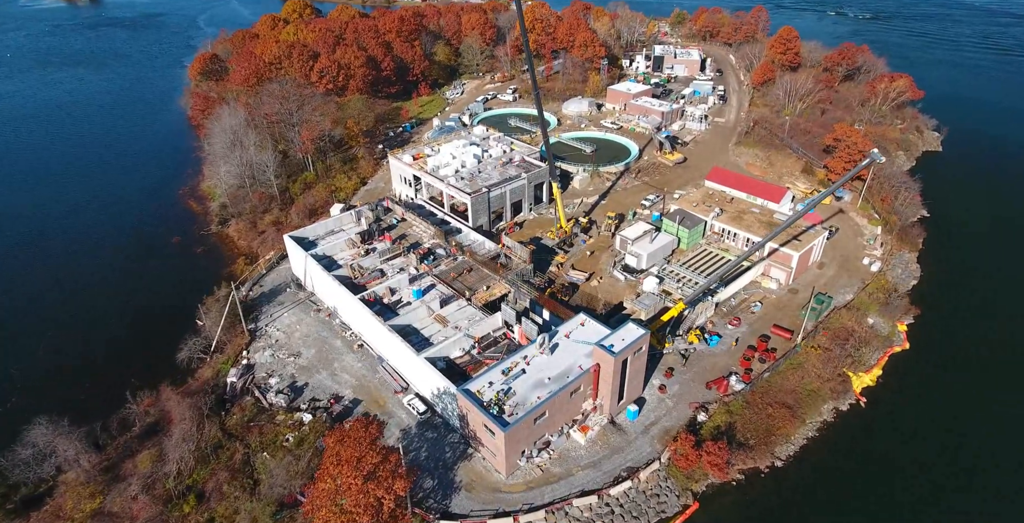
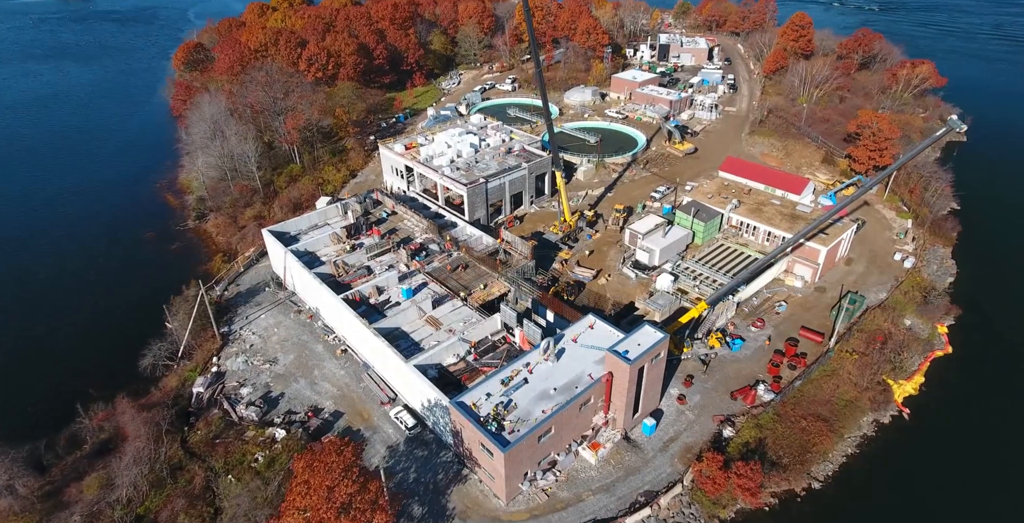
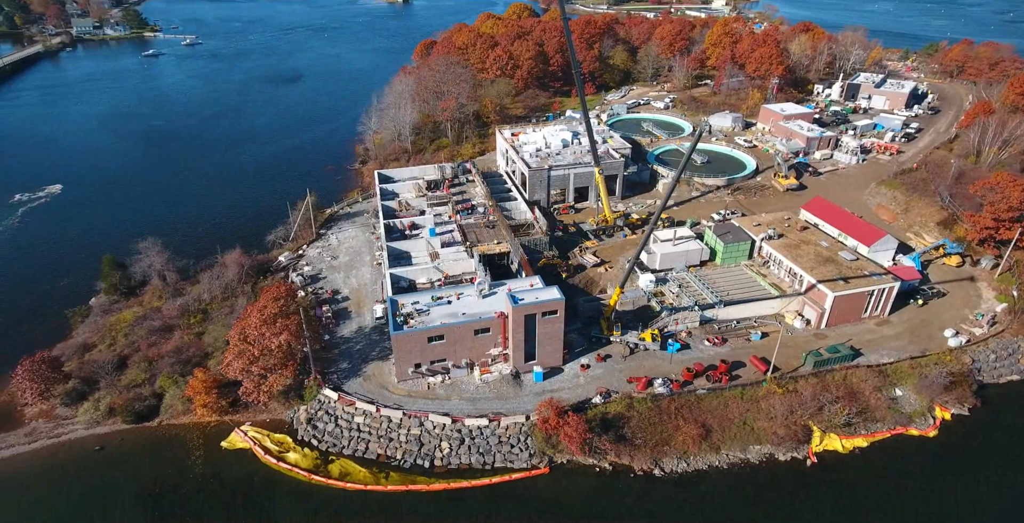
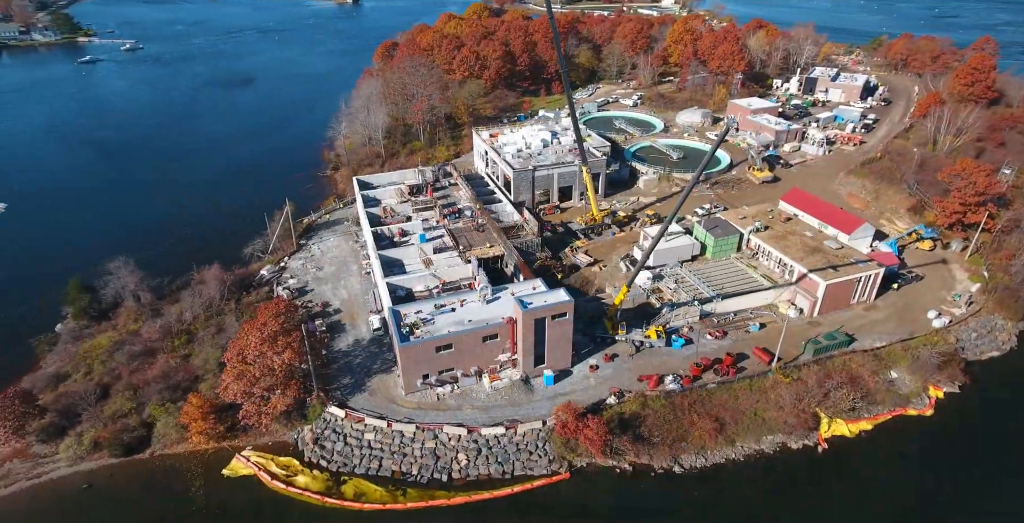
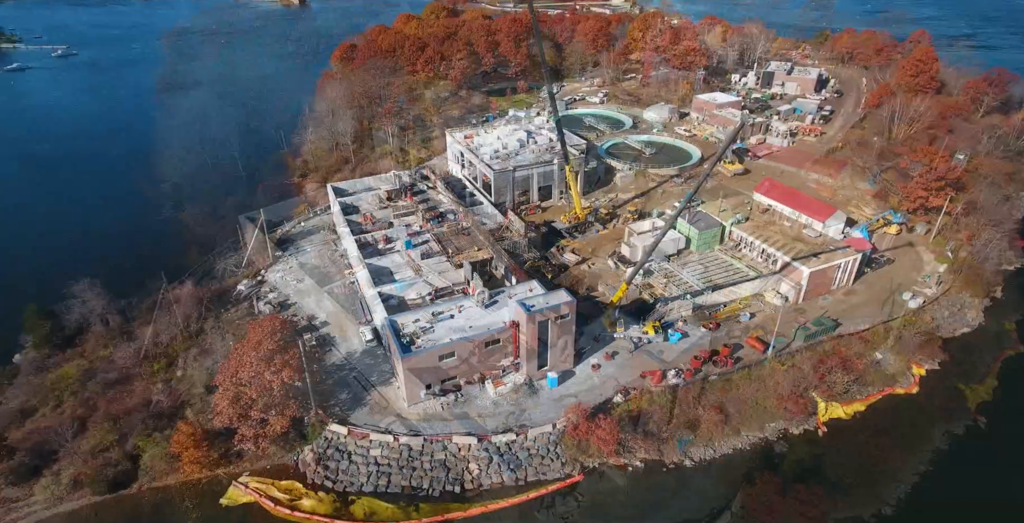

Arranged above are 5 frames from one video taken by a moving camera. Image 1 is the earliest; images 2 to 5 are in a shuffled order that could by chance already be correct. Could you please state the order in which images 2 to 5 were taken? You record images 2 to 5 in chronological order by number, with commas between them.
2, 5, 4, 3
